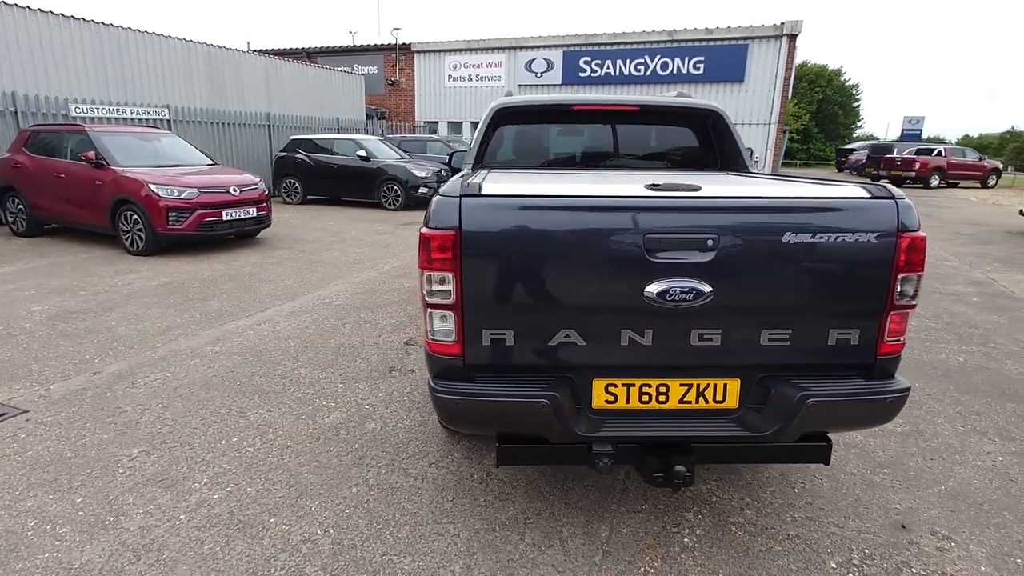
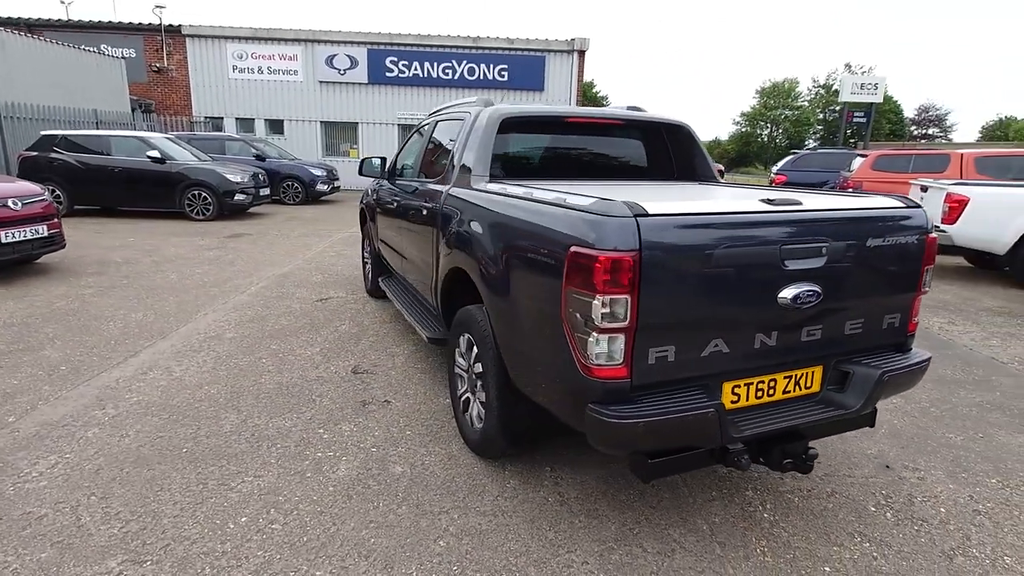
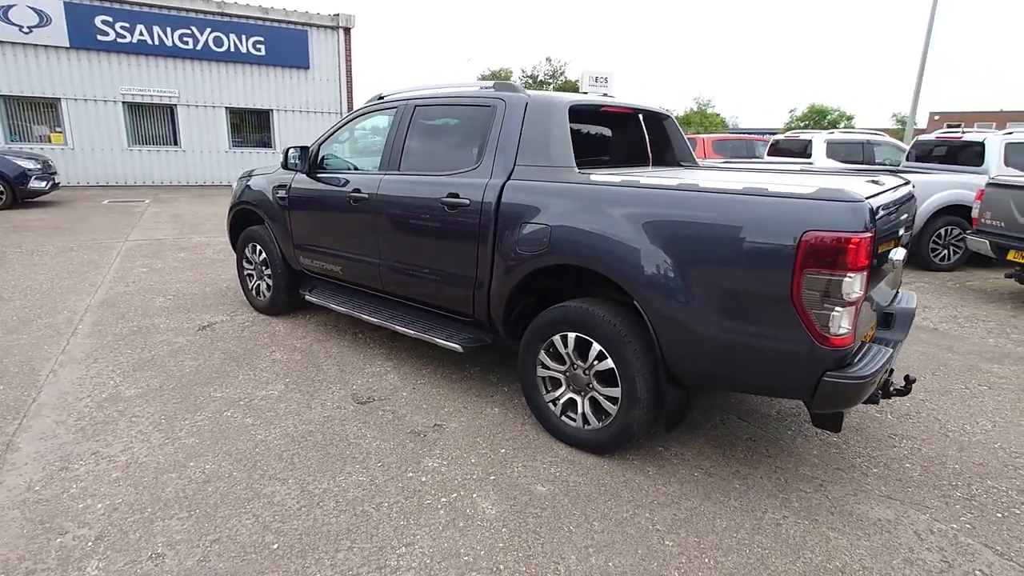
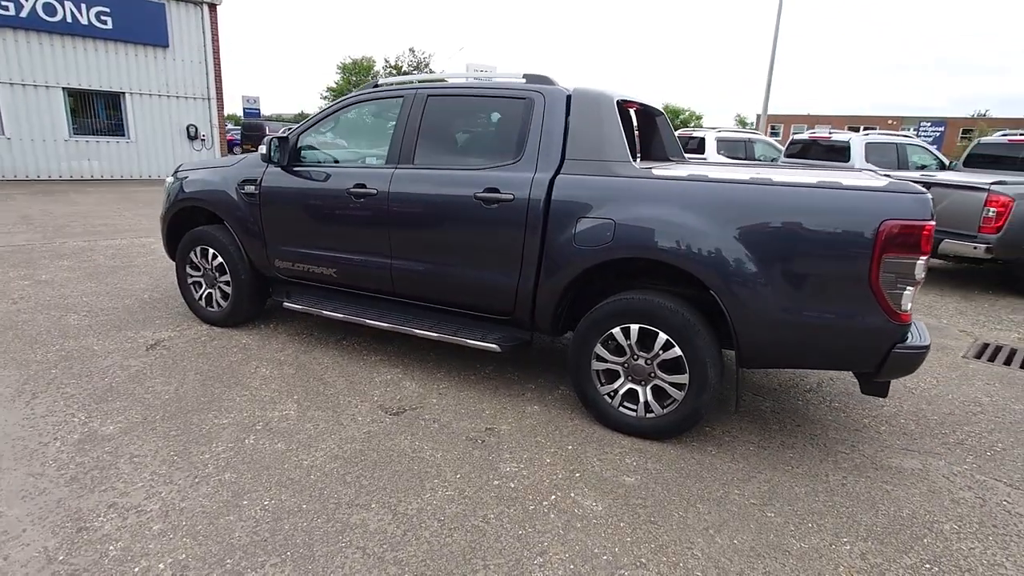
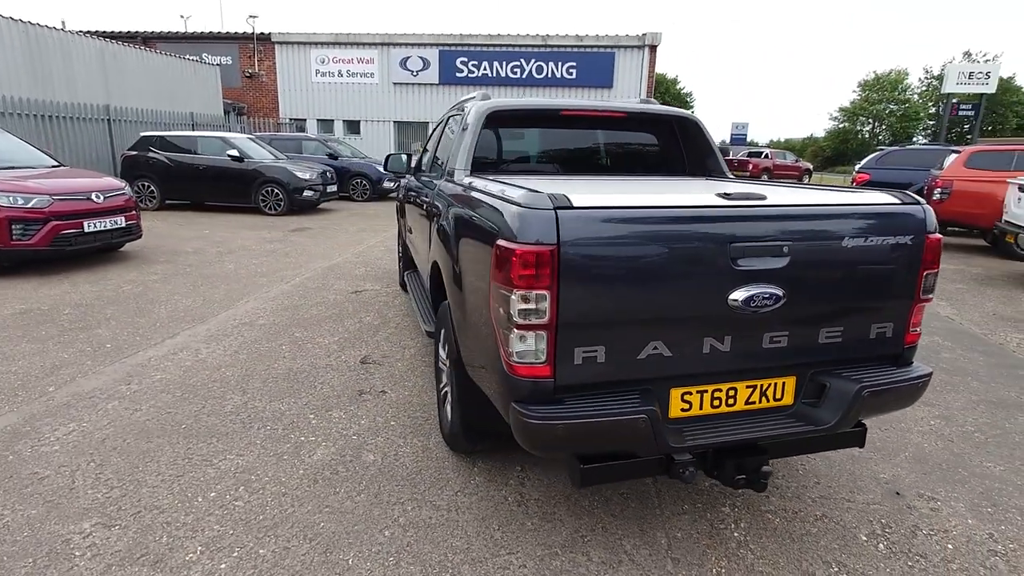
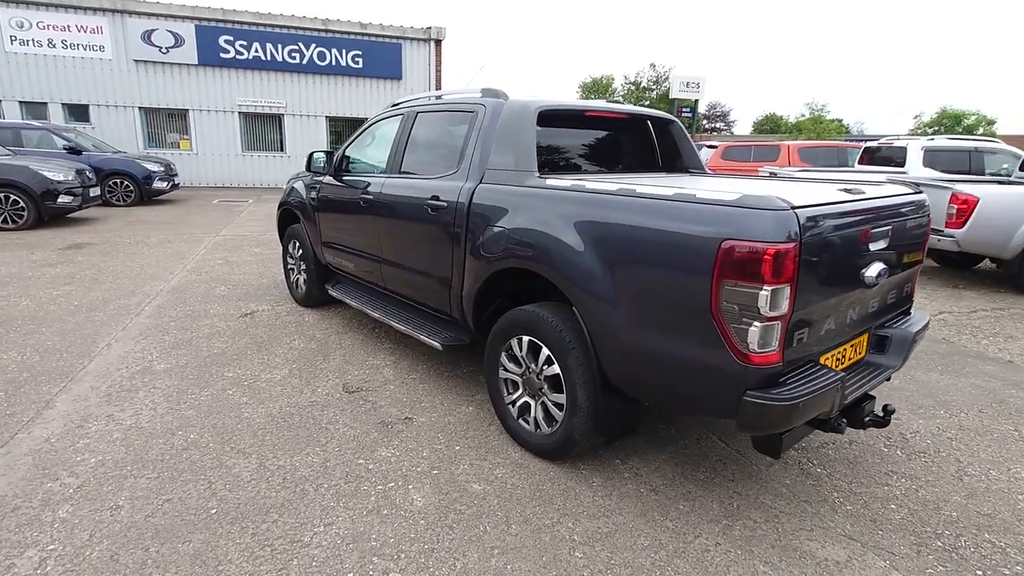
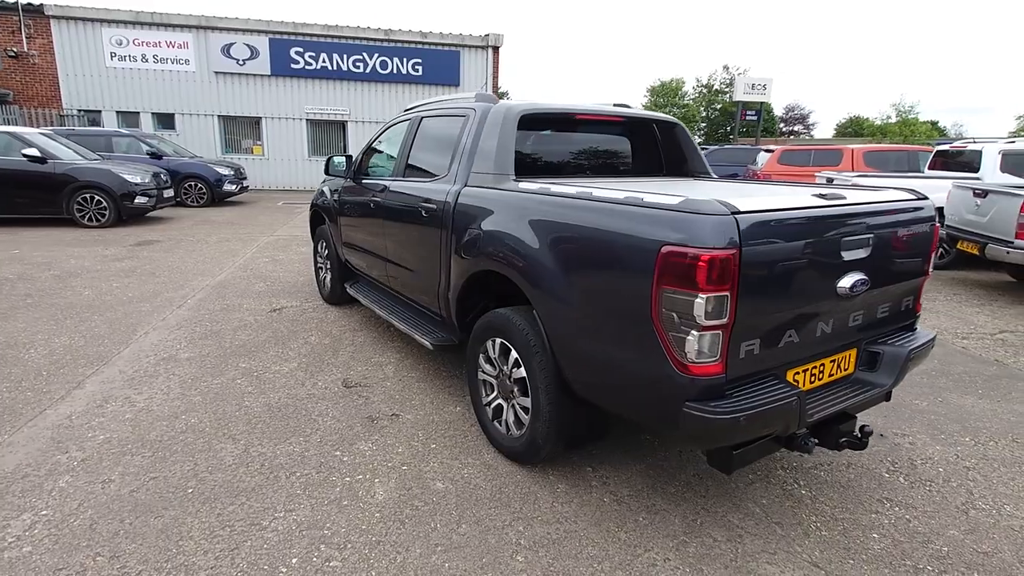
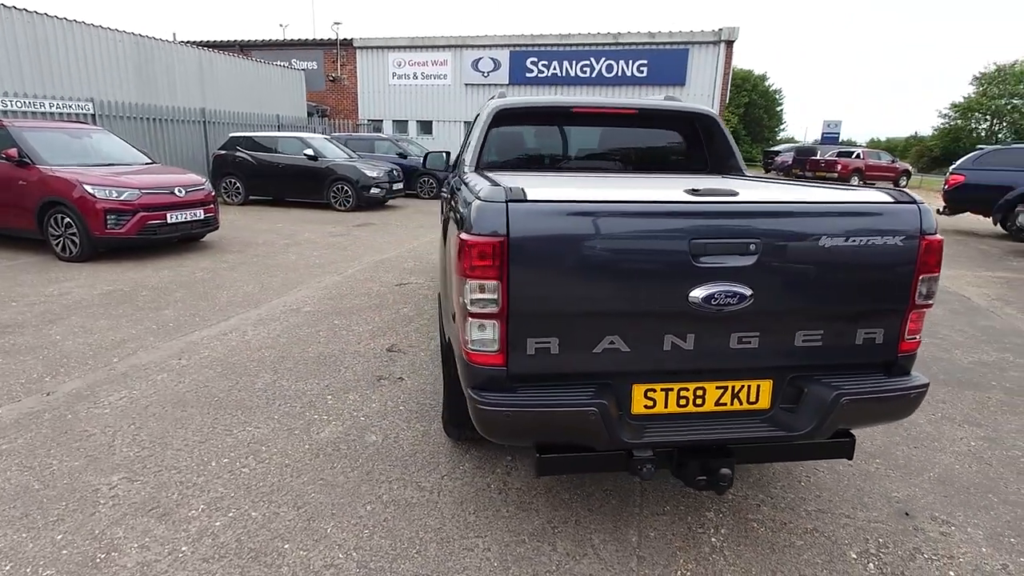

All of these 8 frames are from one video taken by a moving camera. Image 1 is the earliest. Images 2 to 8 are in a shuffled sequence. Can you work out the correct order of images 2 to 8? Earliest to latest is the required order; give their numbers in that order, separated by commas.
8, 5, 2, 7, 6, 3, 4
